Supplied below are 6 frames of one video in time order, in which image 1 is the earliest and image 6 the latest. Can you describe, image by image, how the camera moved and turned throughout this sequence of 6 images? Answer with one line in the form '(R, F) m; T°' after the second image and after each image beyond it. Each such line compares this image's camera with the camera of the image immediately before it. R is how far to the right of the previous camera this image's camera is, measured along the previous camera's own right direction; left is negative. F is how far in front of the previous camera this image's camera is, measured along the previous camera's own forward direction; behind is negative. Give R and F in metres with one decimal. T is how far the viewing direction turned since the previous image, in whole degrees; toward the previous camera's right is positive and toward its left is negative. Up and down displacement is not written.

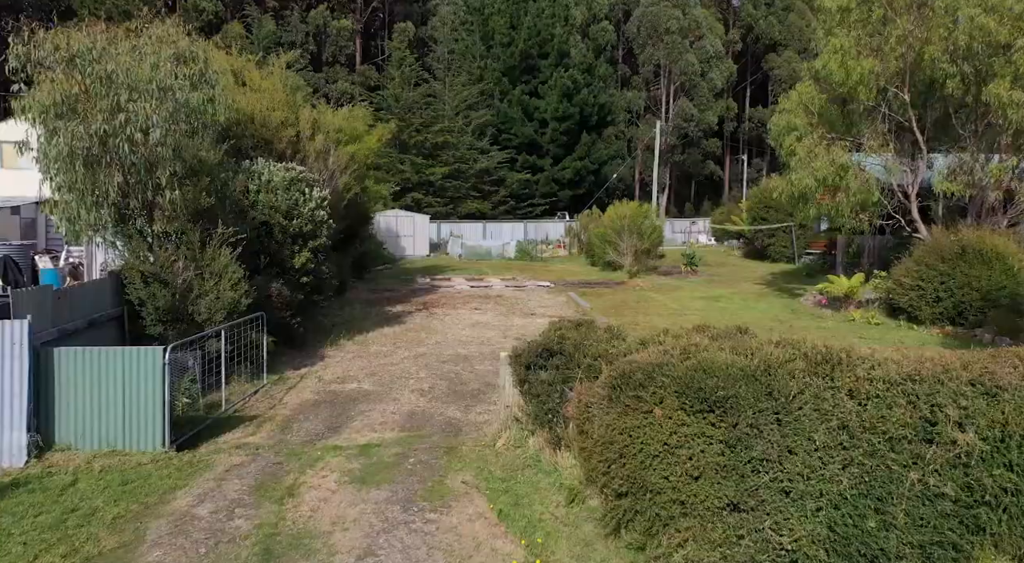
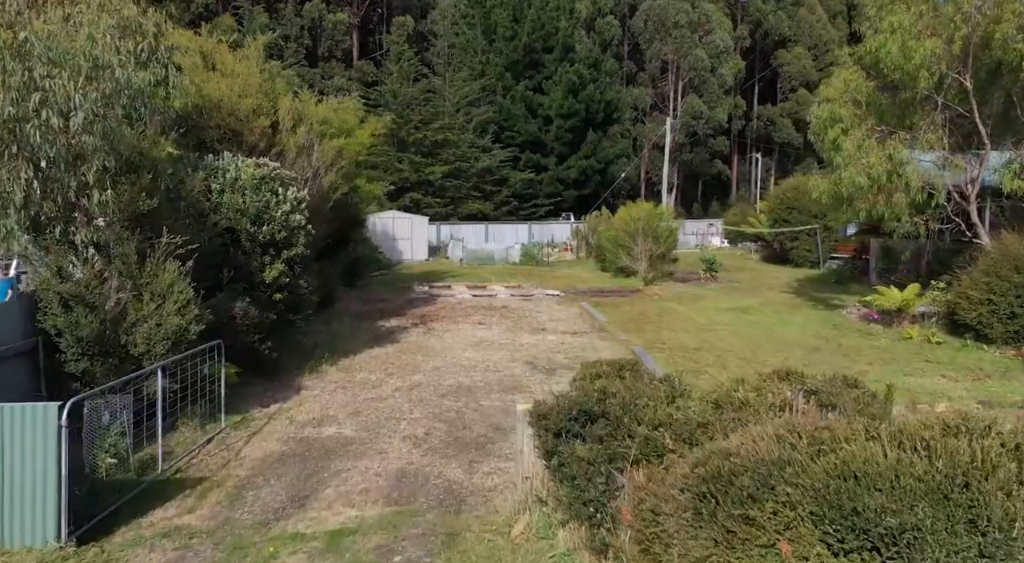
(-0.1, +1.6) m; 0°
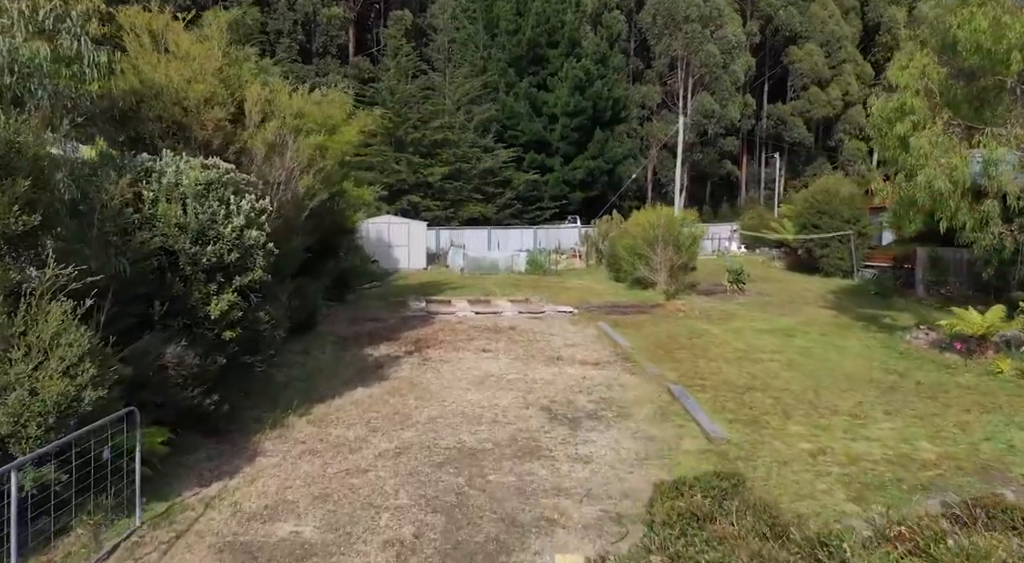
(-0.1, +1.9) m; 0°
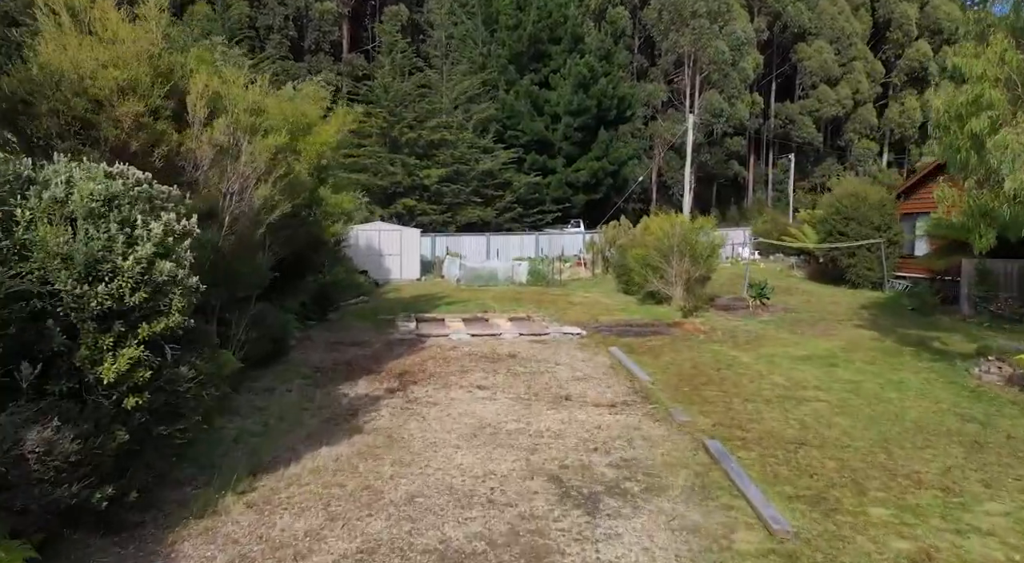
(0.0, +1.7) m; 0°
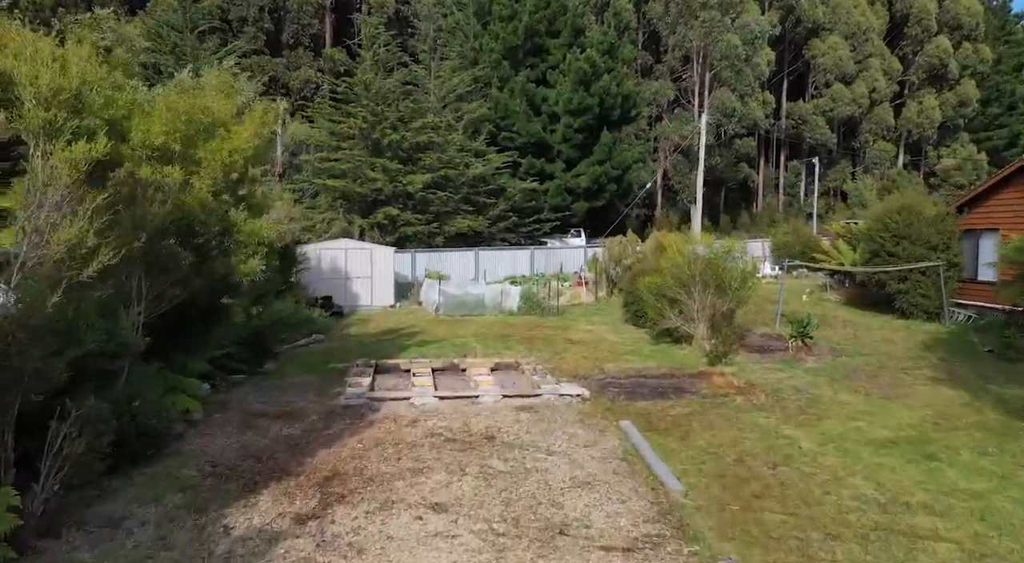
(+0.3, +3.1) m; 0°
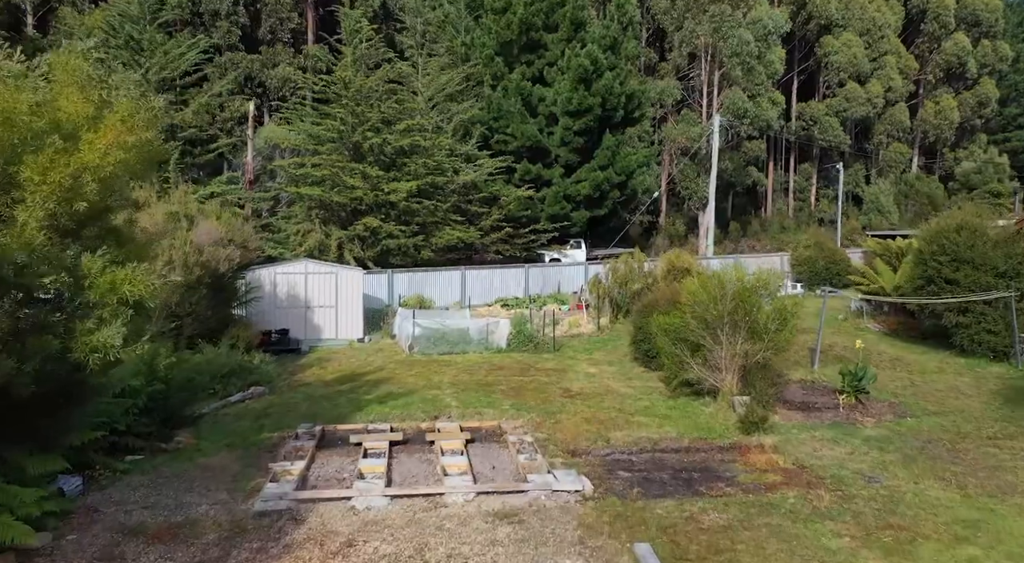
(+0.3, +2.7) m; 0°
